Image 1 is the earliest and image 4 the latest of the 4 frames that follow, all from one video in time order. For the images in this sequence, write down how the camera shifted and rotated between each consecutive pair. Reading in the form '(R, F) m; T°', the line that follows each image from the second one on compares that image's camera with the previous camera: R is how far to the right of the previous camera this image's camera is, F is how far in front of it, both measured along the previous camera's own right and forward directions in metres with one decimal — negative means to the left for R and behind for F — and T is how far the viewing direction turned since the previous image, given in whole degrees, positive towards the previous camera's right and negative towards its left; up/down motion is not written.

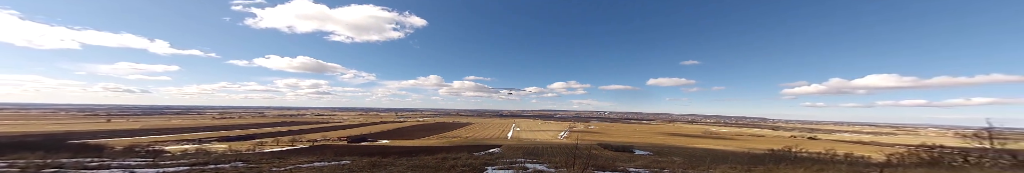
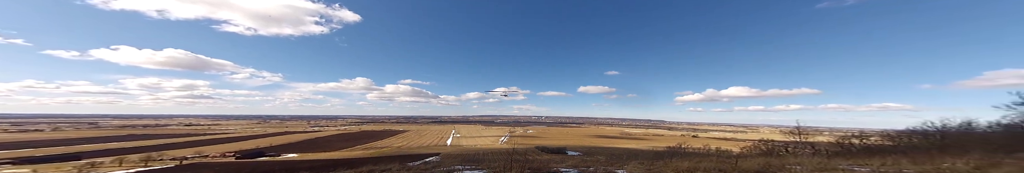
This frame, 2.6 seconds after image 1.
(+1.0, -0.1) m; +13°
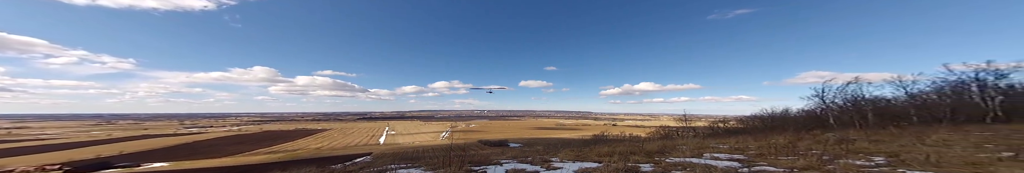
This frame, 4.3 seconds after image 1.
(+0.6, -0.1) m; +13°
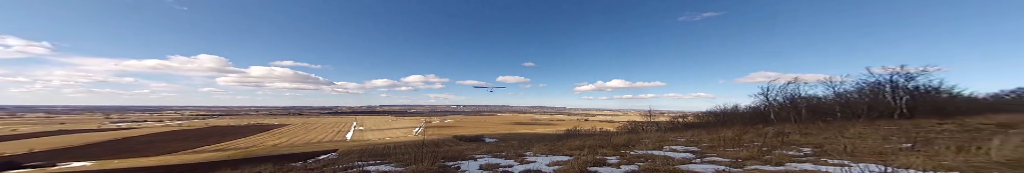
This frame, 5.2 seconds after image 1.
(+0.6, -0.1) m; +5°
